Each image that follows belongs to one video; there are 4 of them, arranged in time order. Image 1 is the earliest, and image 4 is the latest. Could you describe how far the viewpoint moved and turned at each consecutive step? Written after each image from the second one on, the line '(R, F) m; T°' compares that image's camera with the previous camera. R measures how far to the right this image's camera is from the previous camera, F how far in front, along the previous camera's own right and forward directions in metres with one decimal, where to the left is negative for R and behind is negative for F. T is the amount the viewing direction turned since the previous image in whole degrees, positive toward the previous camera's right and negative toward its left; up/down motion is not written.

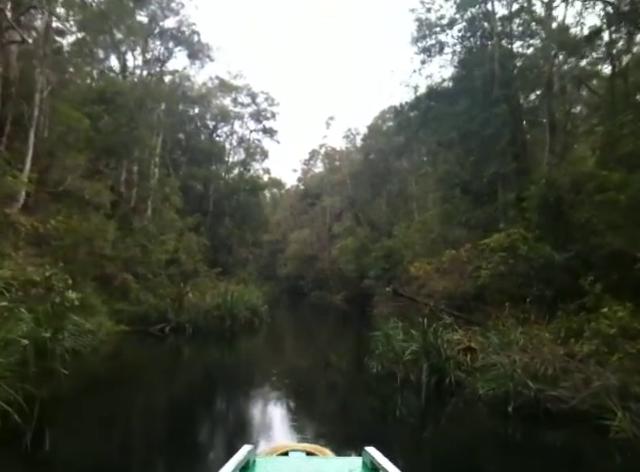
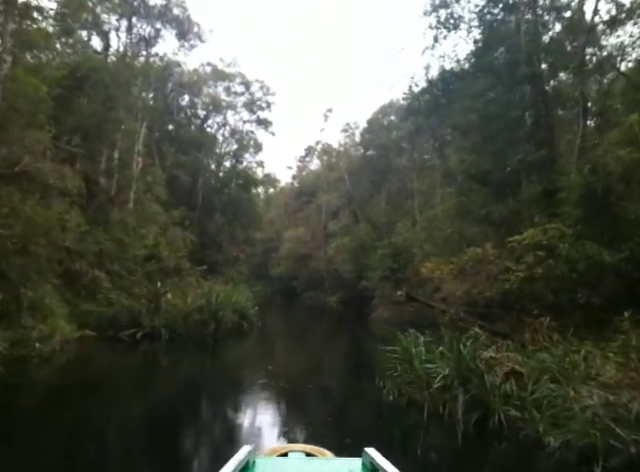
(-0.1, +2.0) m; +1°
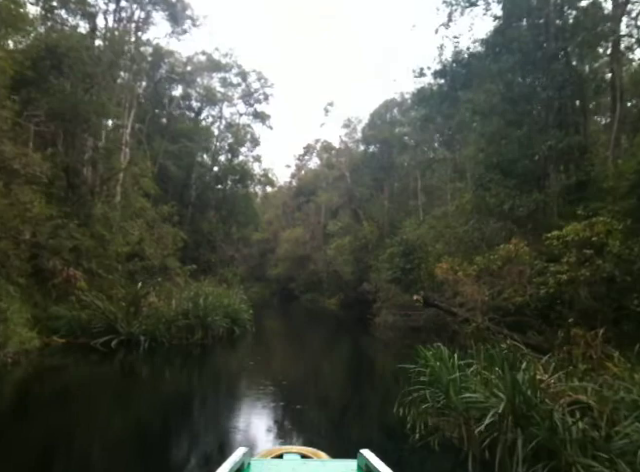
(-0.1, +1.6) m; 0°
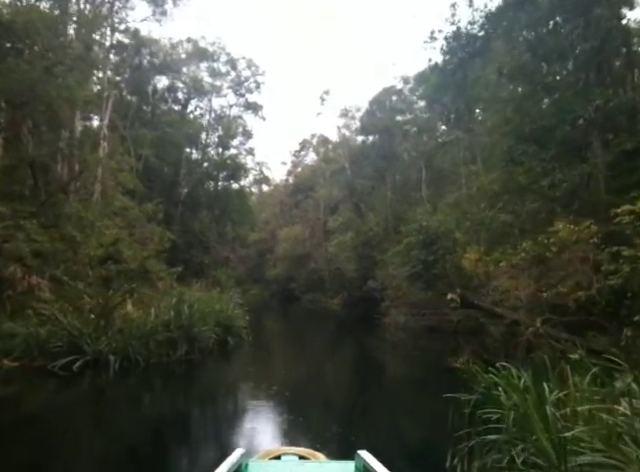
(-0.1, +2.0) m; 0°
